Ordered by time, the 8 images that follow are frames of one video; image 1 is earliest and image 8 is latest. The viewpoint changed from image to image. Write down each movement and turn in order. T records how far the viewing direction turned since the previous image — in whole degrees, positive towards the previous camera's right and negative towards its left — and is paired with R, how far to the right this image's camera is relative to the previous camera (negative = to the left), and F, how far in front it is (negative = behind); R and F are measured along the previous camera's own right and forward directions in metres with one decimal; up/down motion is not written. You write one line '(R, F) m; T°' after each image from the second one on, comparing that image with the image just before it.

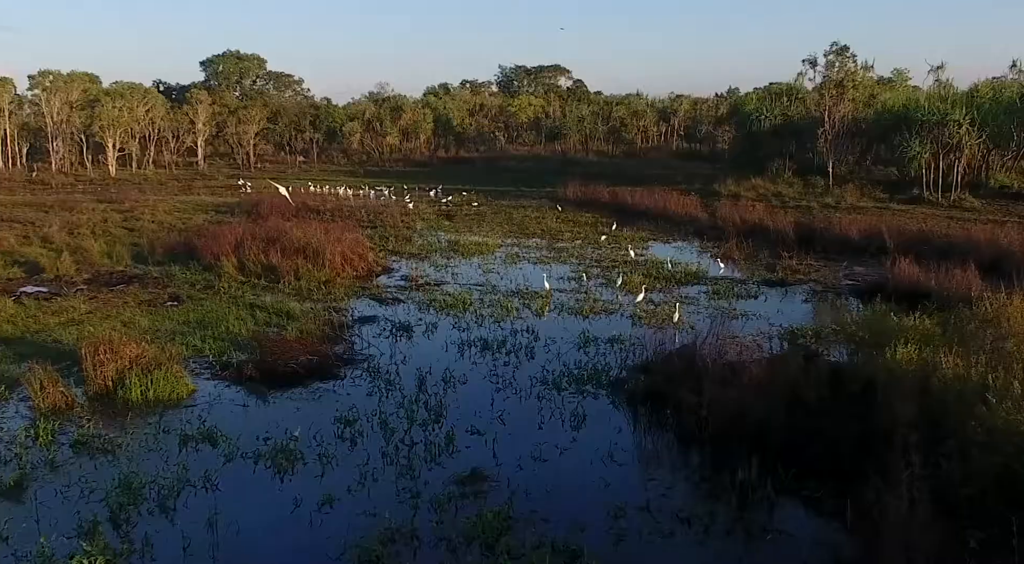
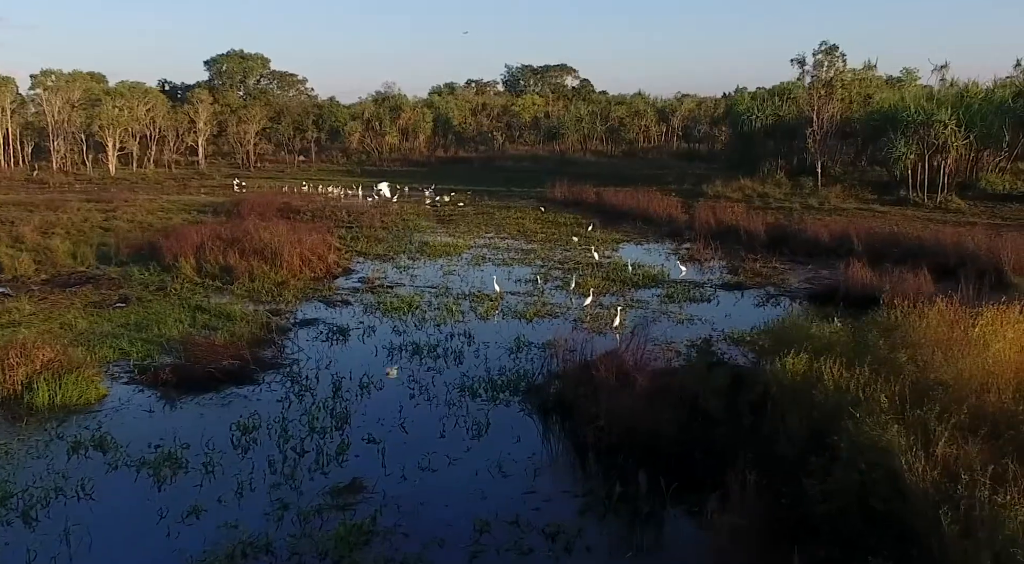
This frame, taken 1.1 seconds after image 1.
(+1.3, +0.2) m; -1°
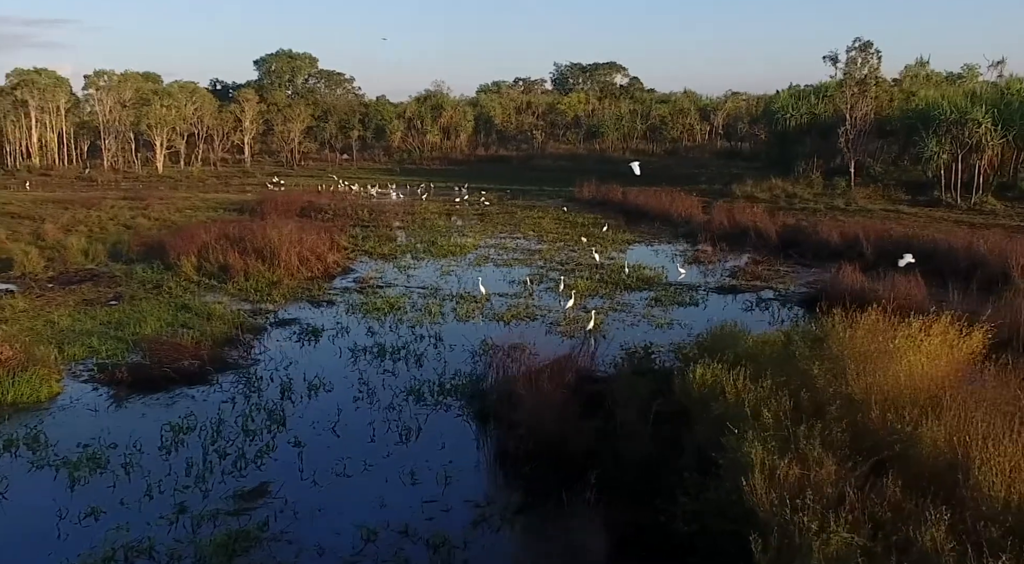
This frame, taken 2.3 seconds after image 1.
(+1.4, +0.2) m; -4°
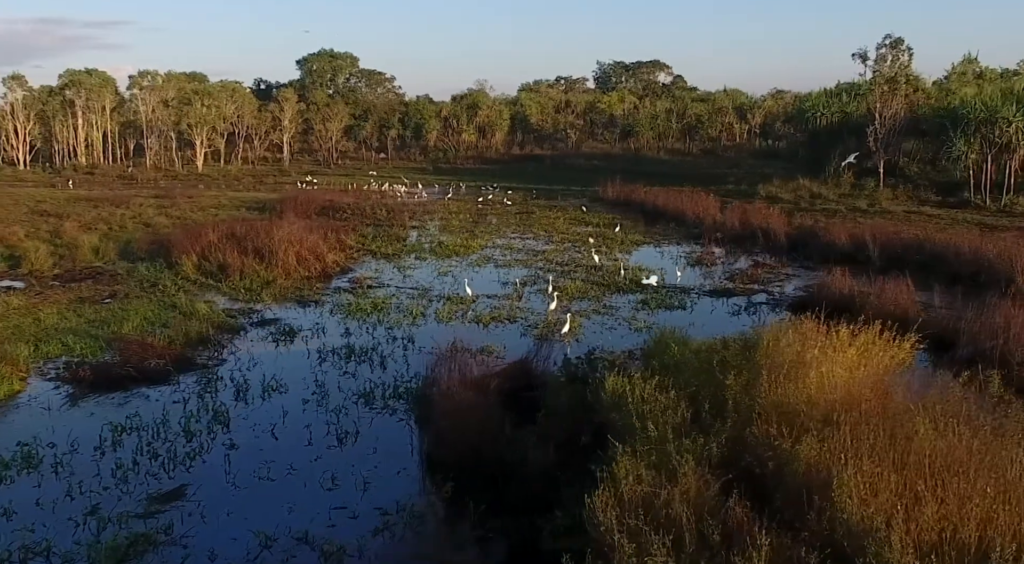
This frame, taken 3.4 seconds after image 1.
(+1.2, +0.2) m; -3°
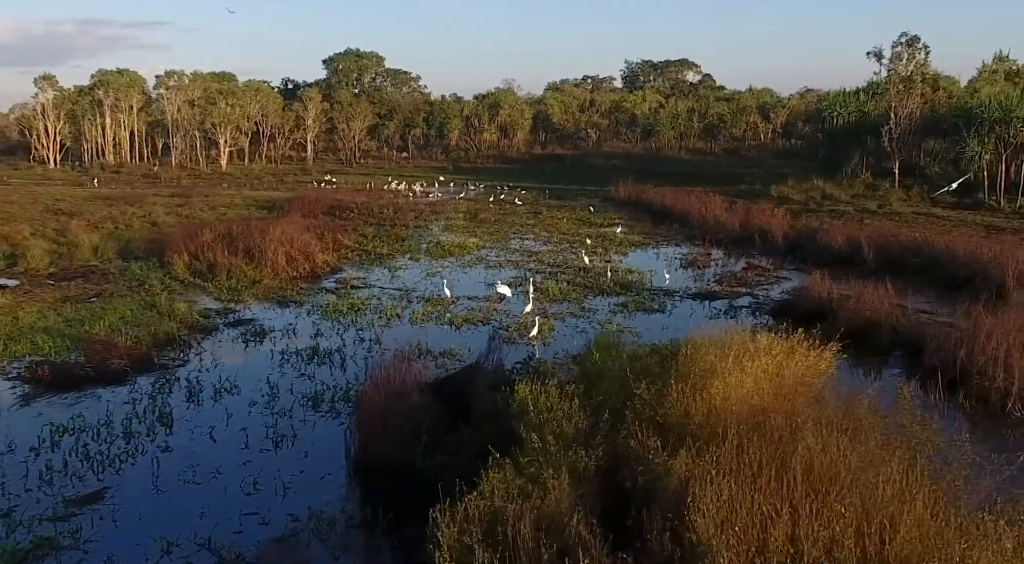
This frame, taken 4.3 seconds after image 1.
(+1.0, +0.2) m; -2°
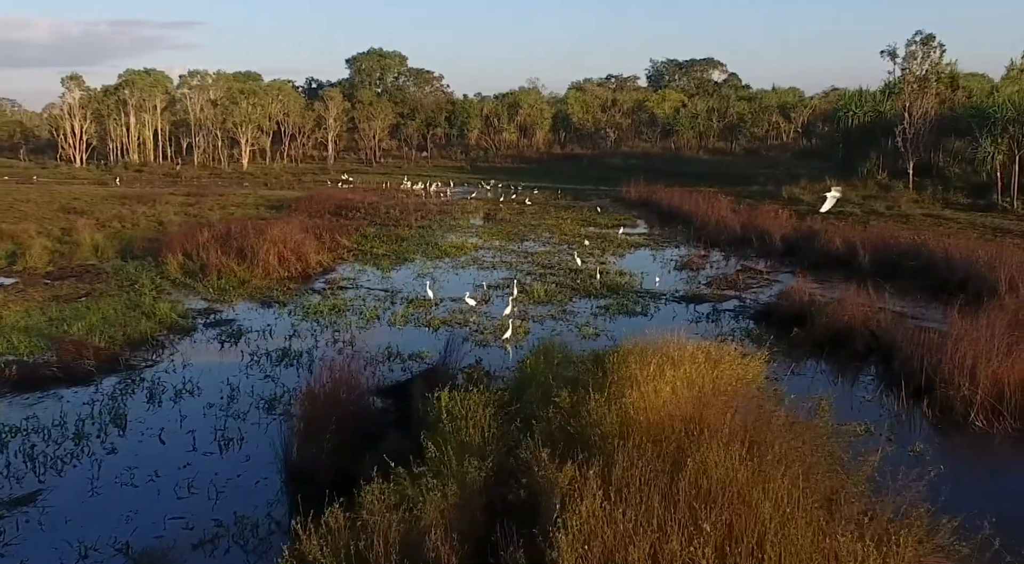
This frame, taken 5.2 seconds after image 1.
(+0.9, +0.2) m; -2°
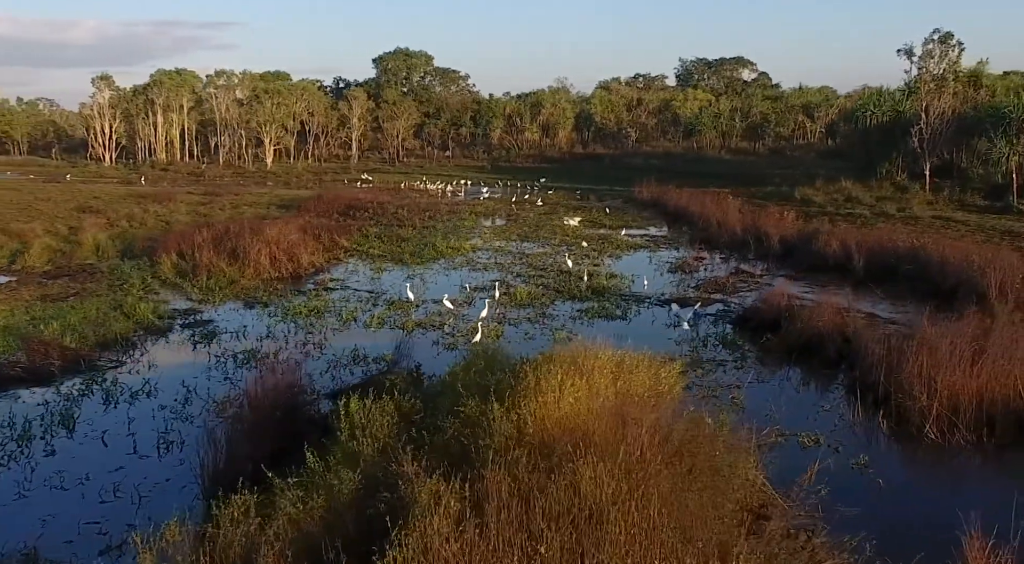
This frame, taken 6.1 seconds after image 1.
(+1.0, +0.2) m; -2°
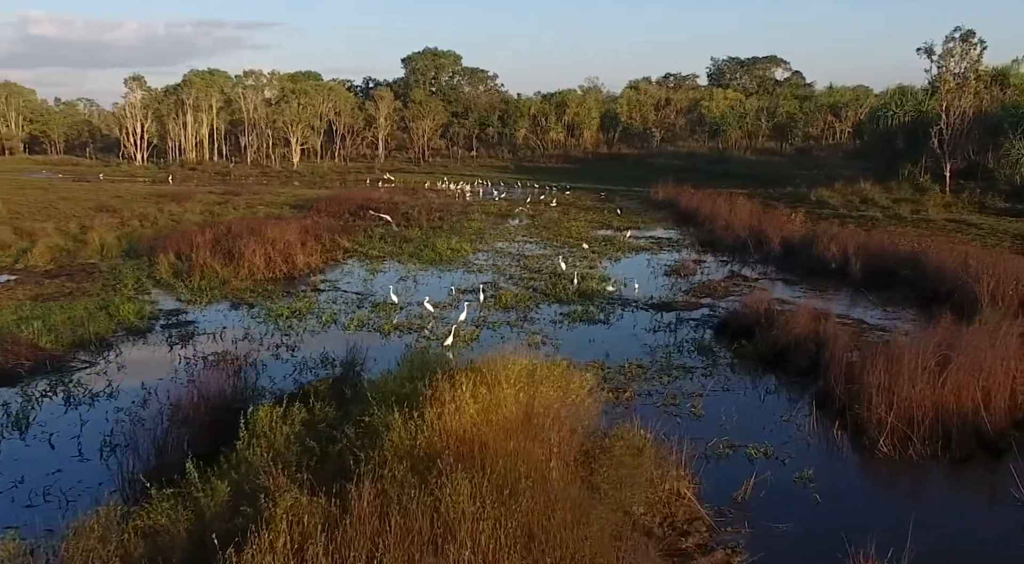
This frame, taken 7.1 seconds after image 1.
(+1.0, +0.2) m; -2°
